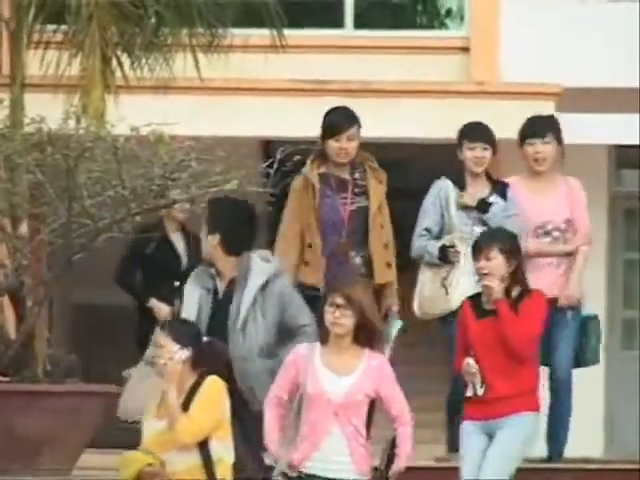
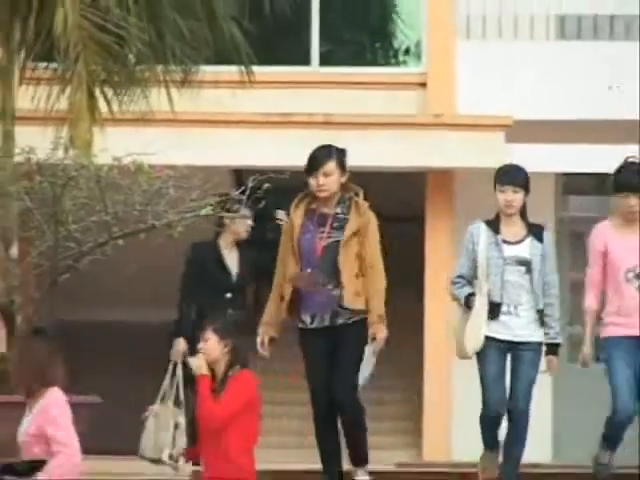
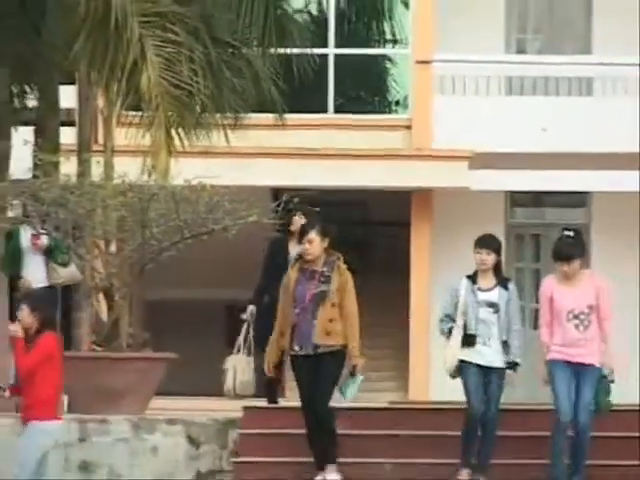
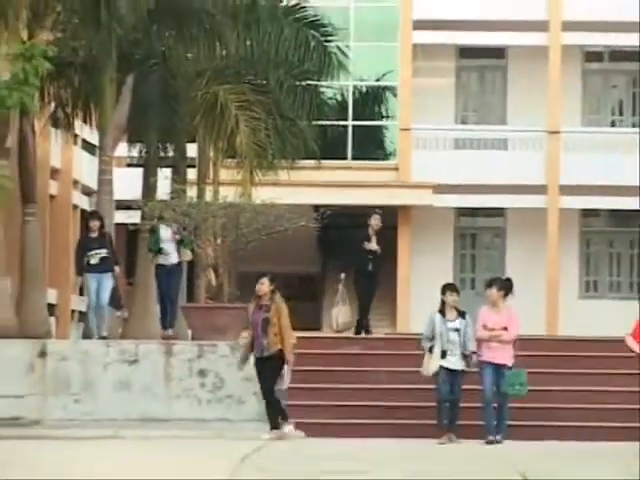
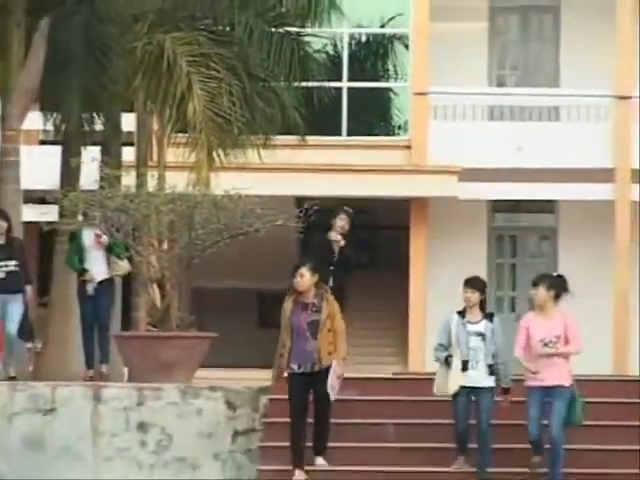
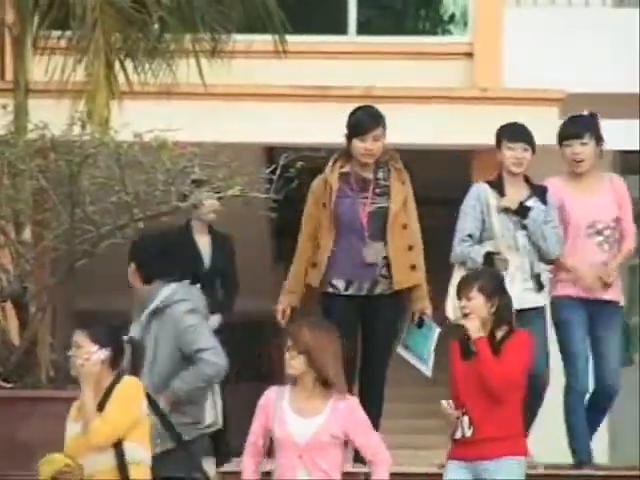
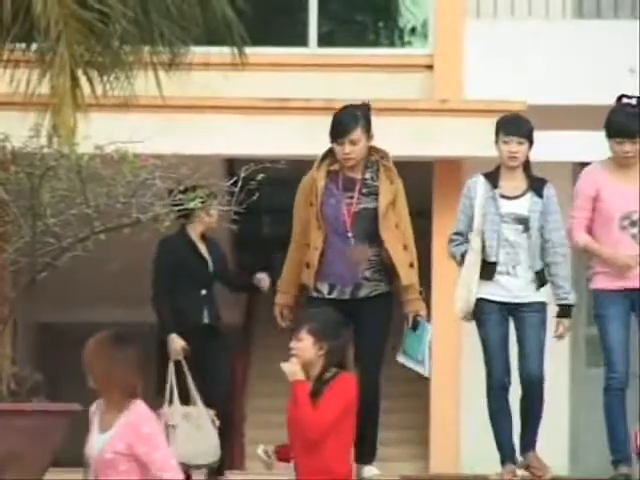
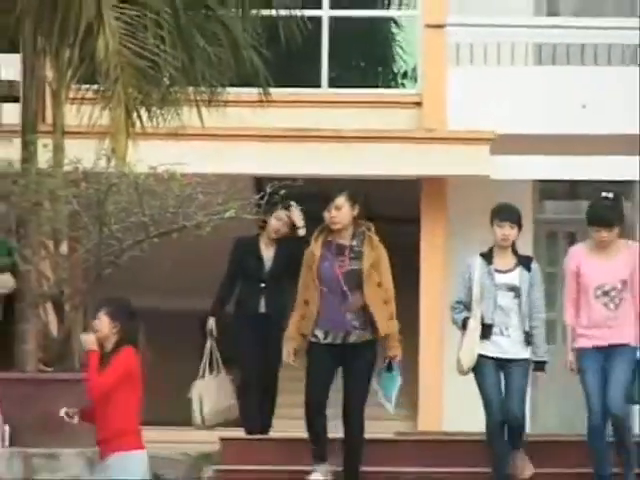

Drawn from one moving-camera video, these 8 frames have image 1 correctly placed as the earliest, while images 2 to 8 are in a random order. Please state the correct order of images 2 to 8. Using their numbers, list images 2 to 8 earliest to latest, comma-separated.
6, 7, 2, 8, 3, 5, 4
